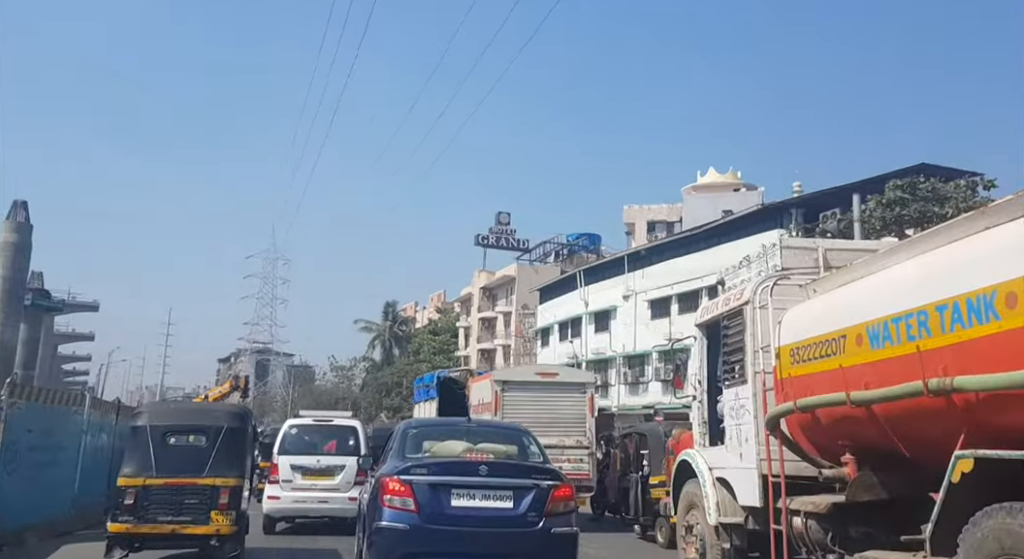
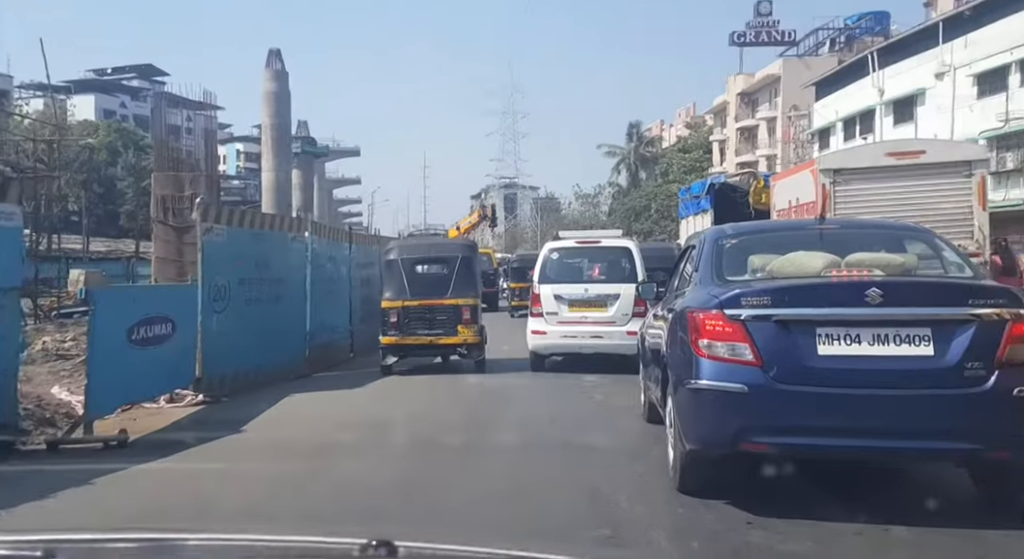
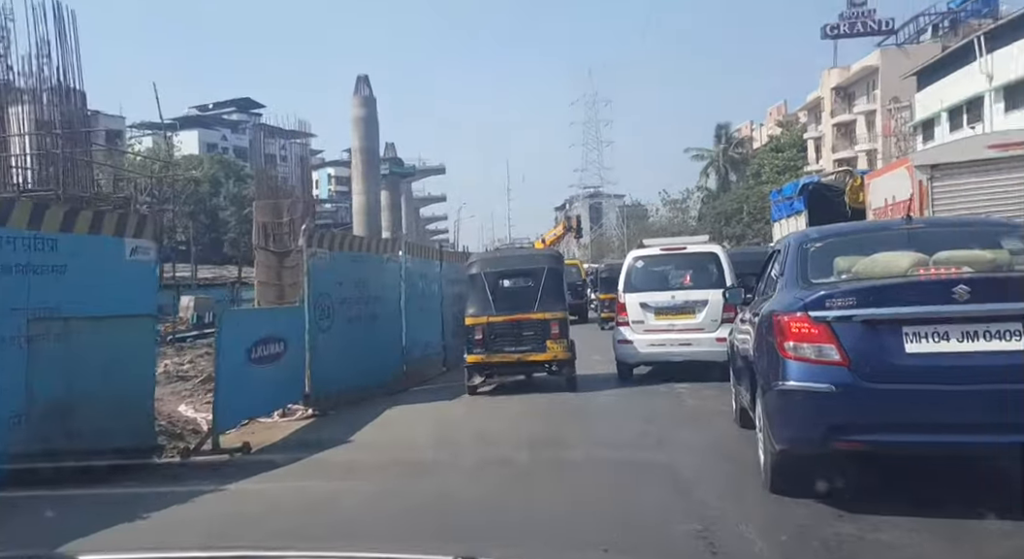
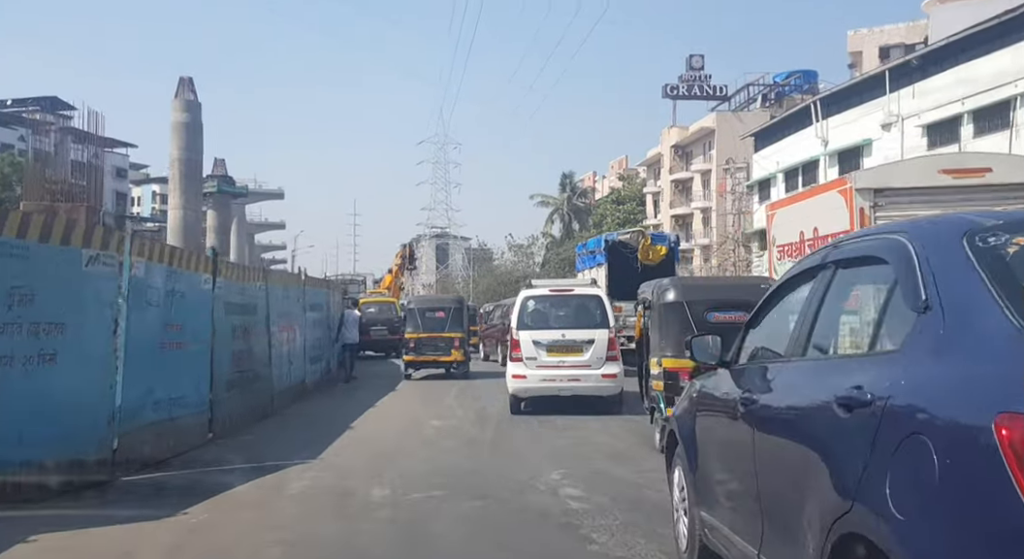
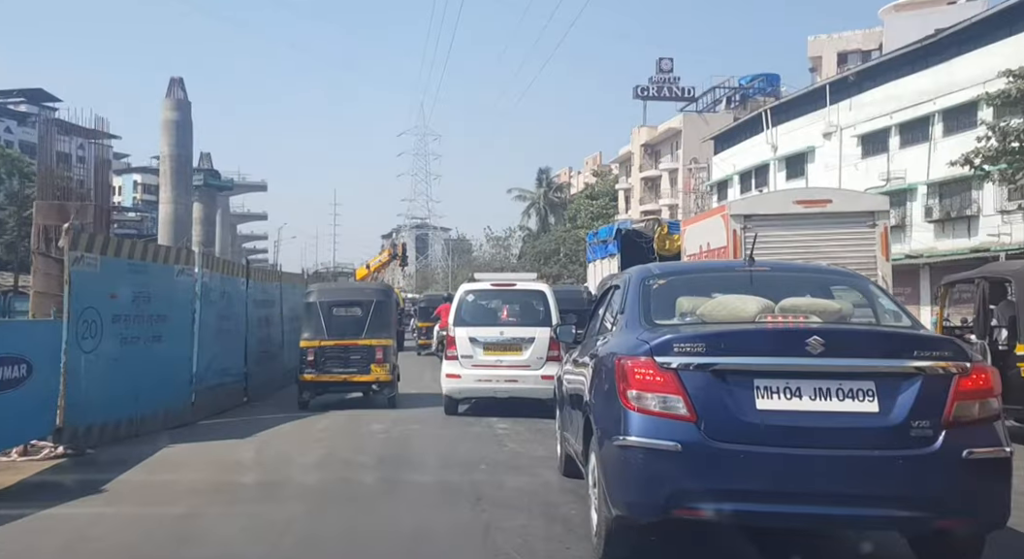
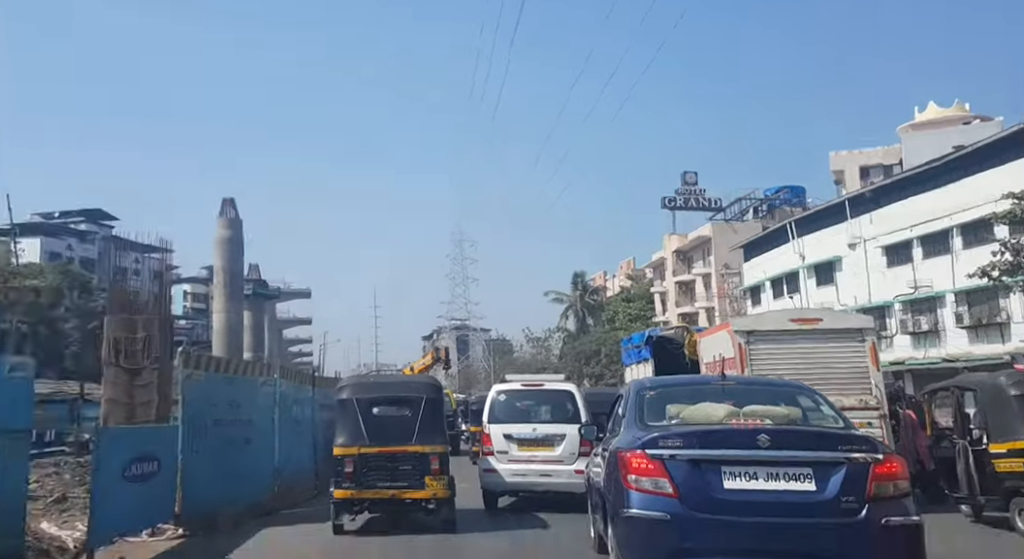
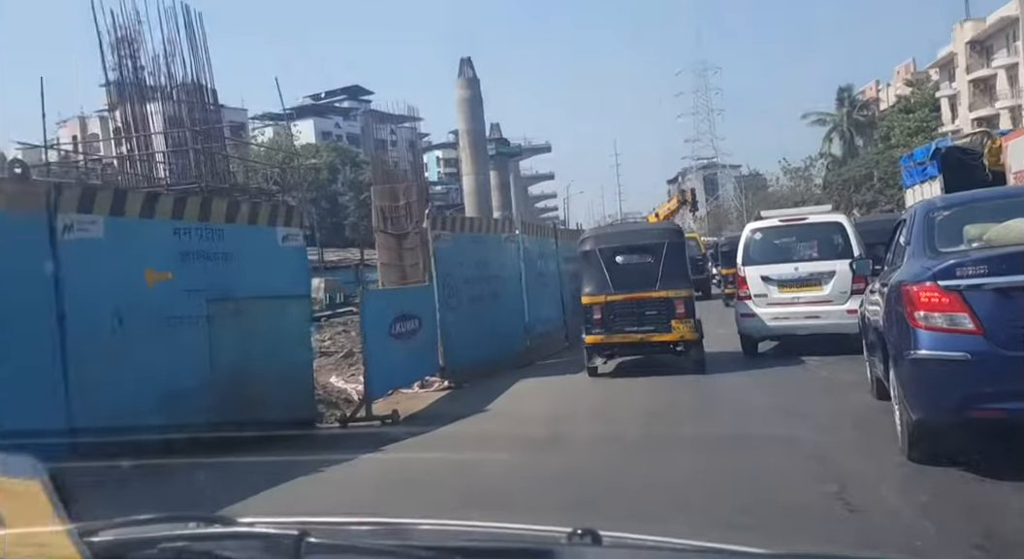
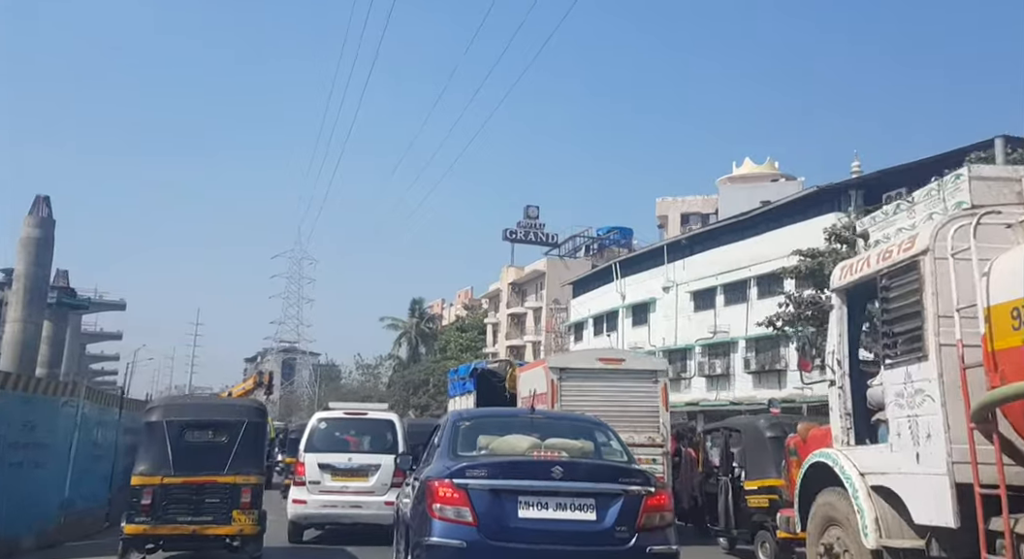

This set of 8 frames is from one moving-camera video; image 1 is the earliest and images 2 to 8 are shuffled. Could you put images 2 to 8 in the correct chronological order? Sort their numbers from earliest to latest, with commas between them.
8, 6, 7, 3, 2, 5, 4
